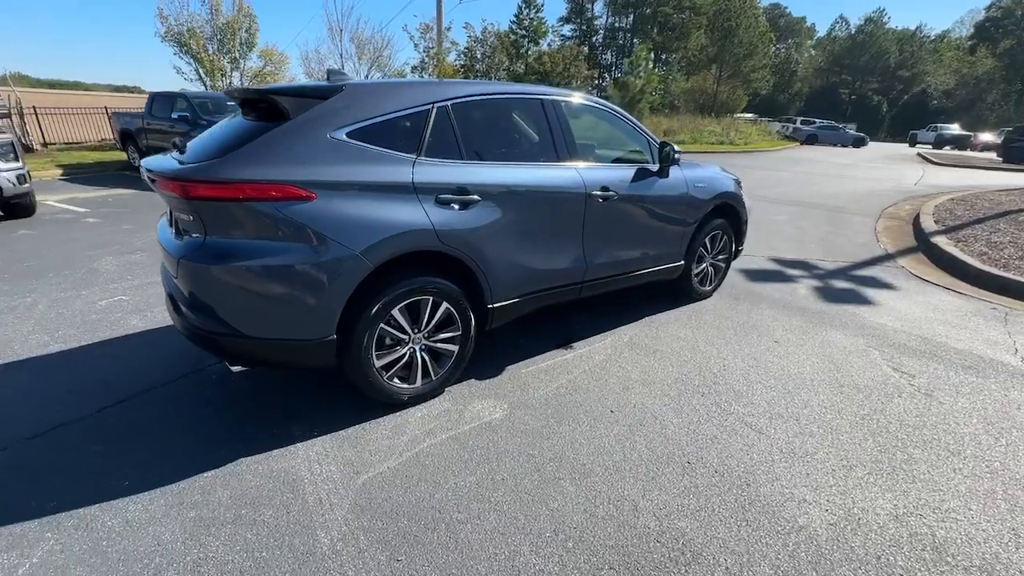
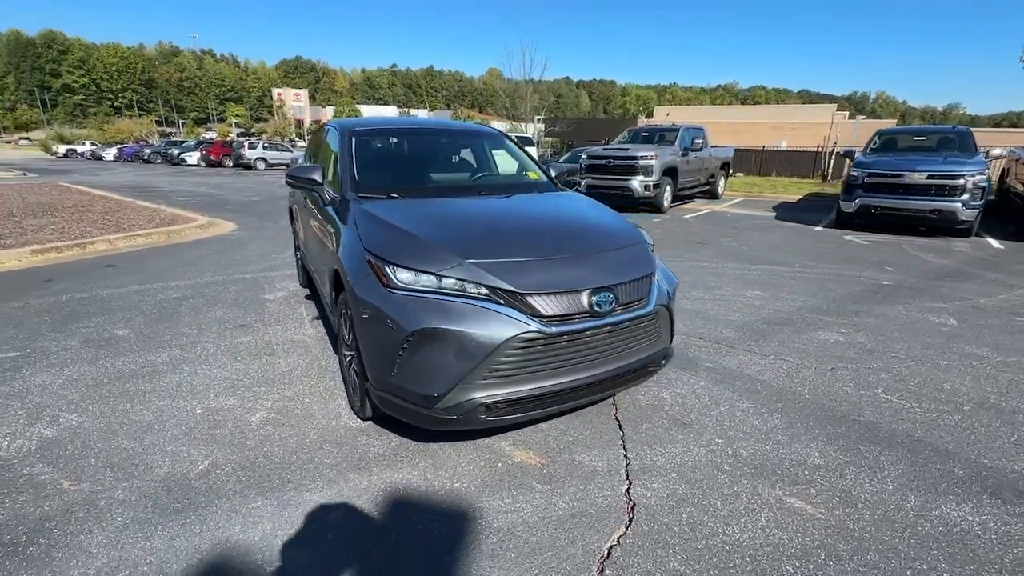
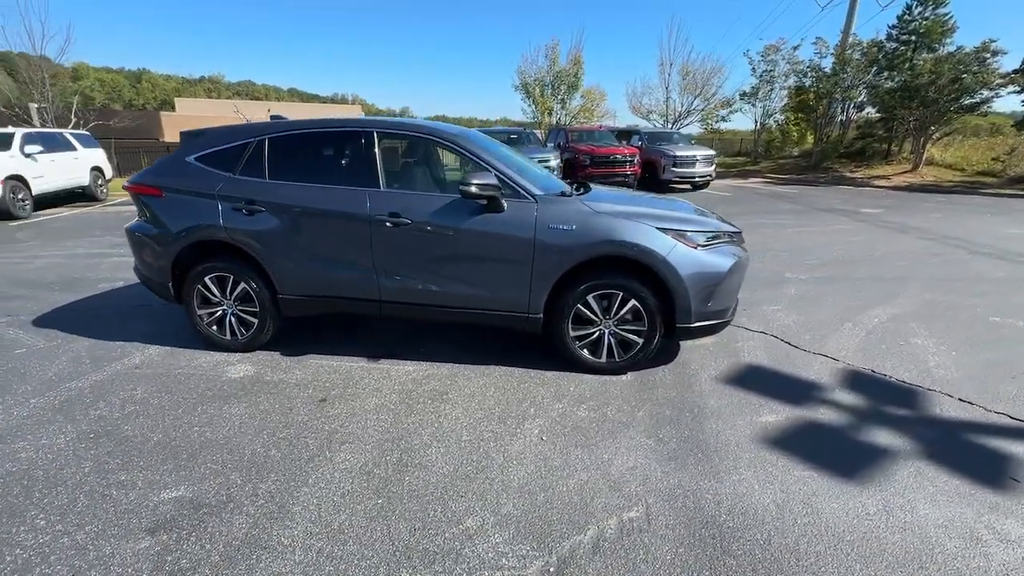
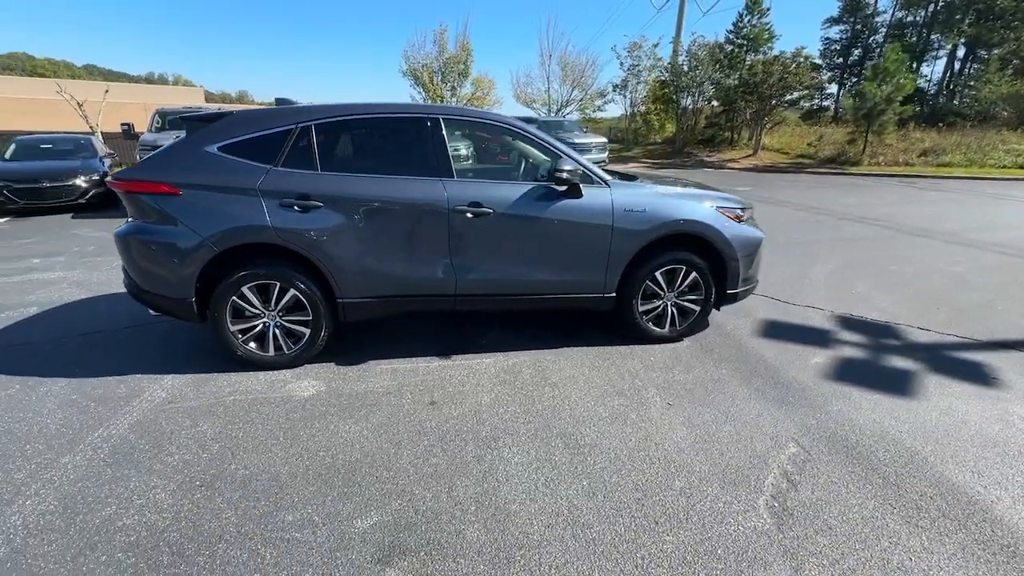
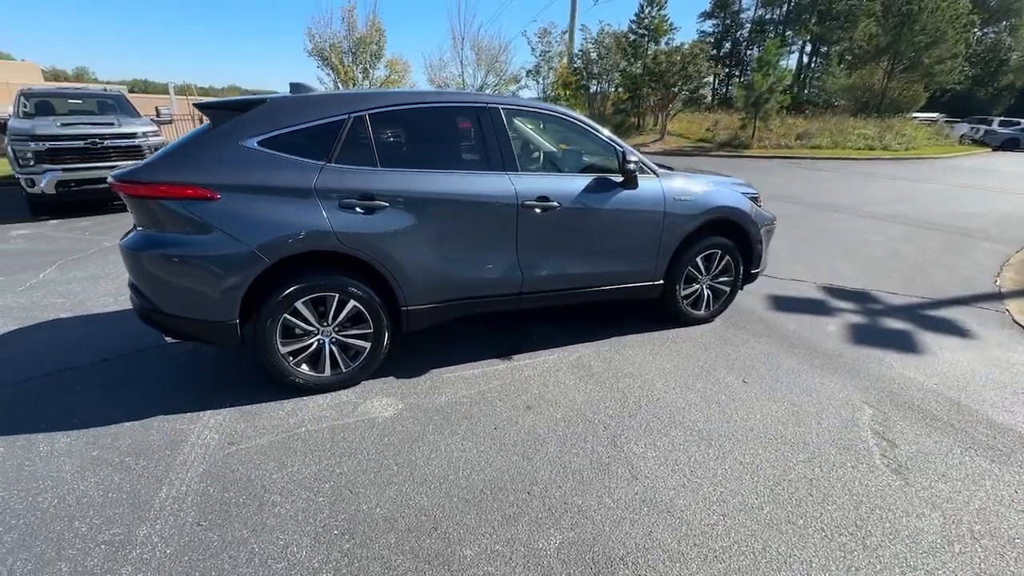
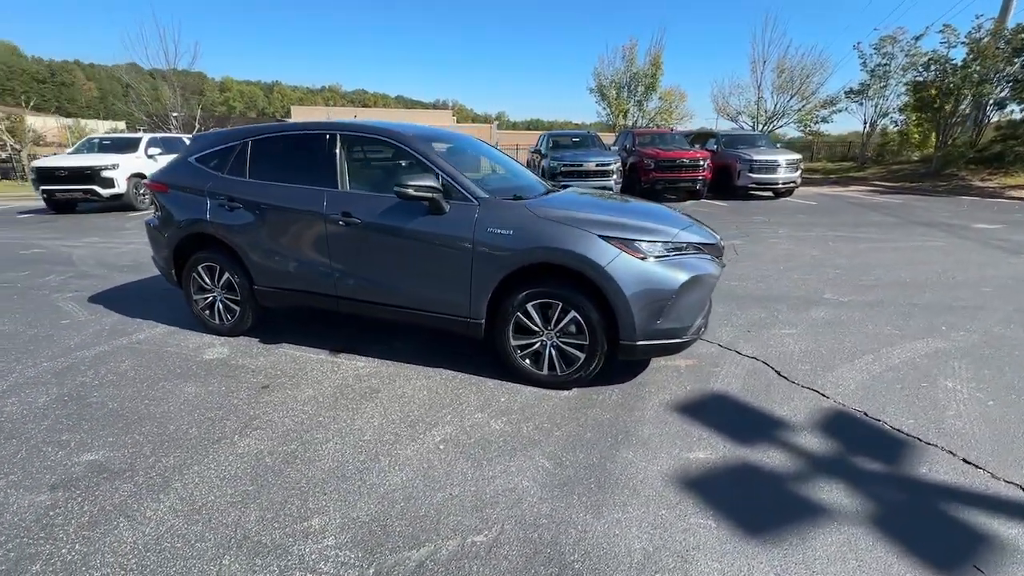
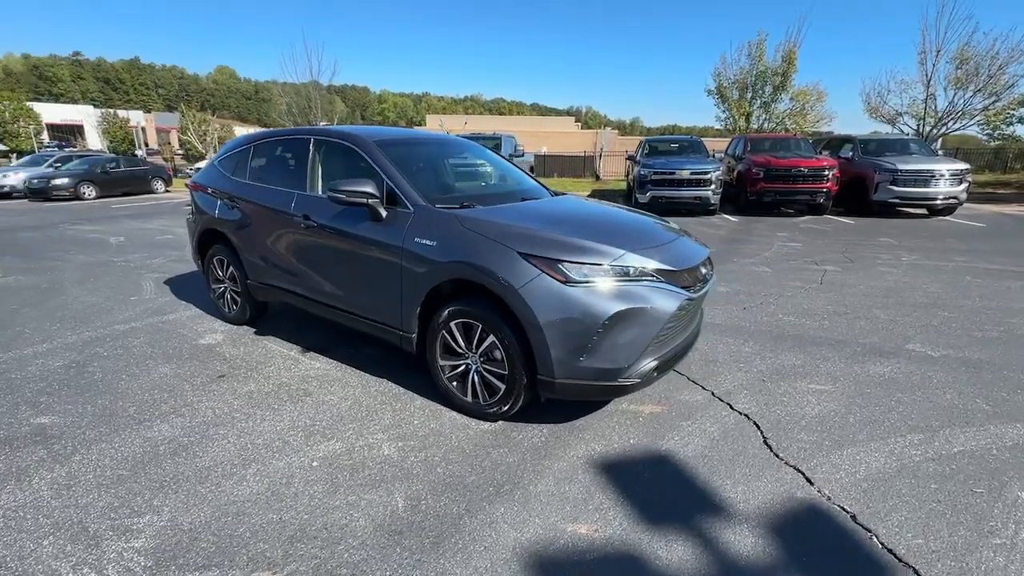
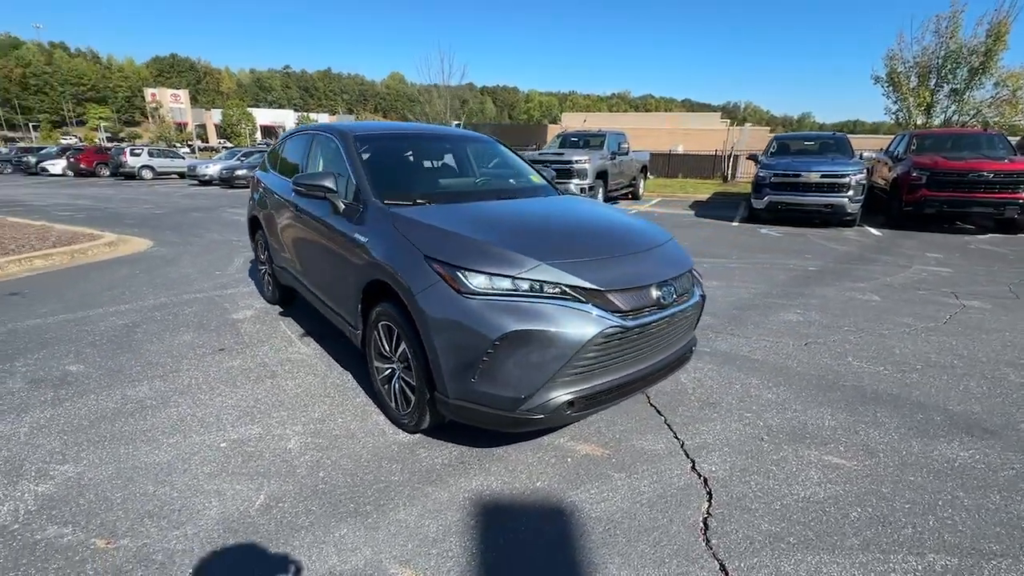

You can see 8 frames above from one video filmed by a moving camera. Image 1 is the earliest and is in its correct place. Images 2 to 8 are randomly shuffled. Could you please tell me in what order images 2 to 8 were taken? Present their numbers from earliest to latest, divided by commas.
5, 4, 3, 6, 7, 8, 2
